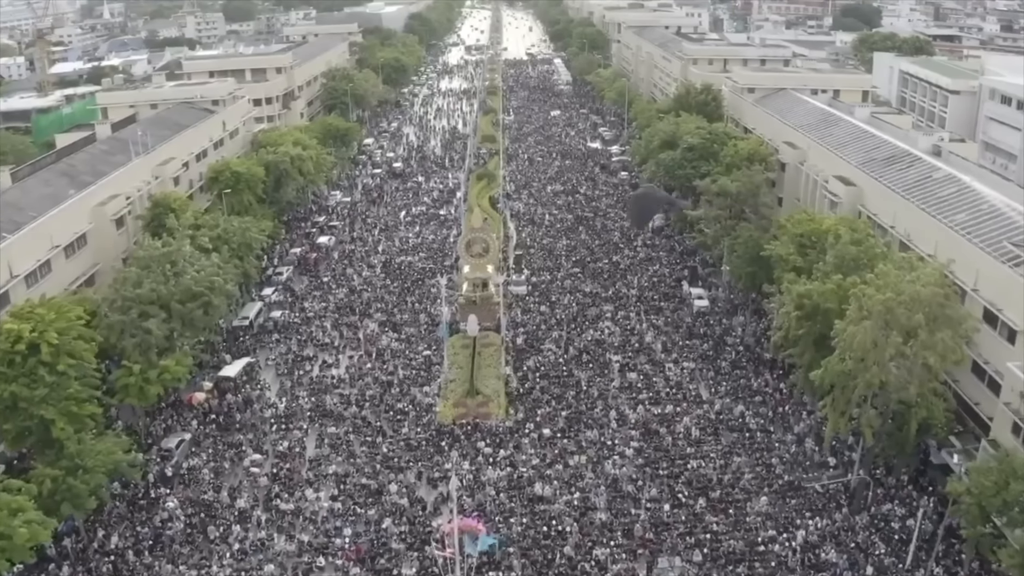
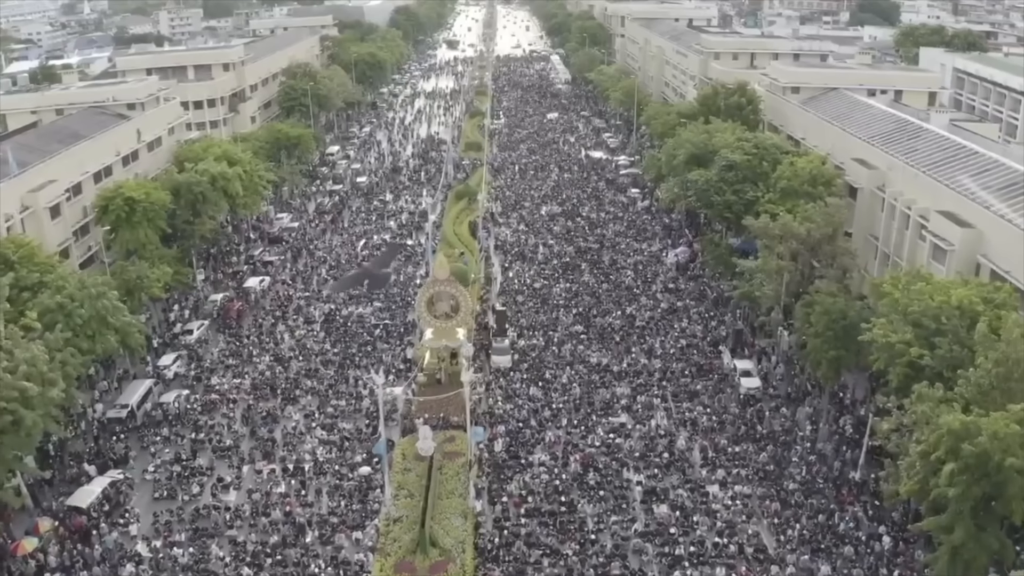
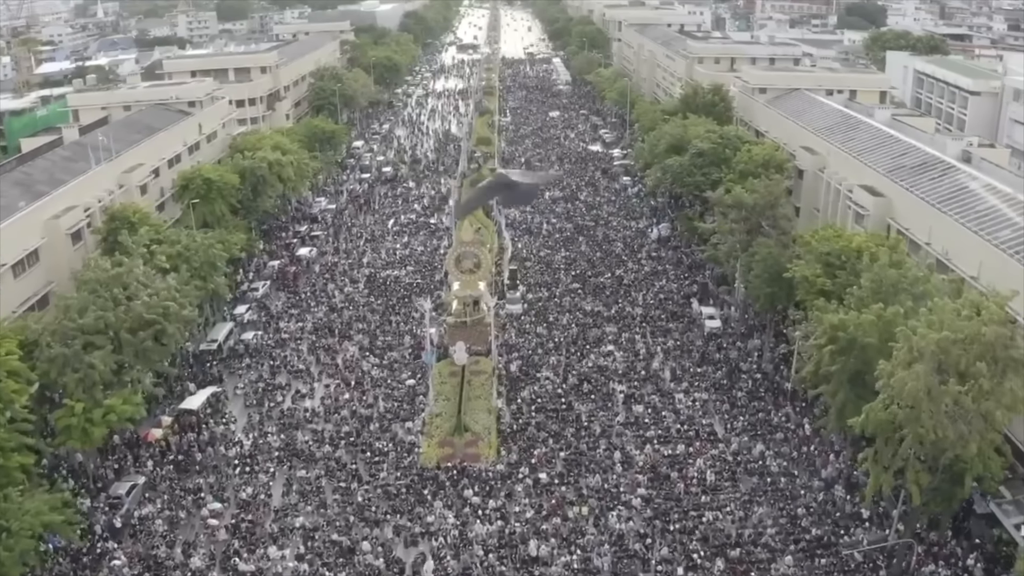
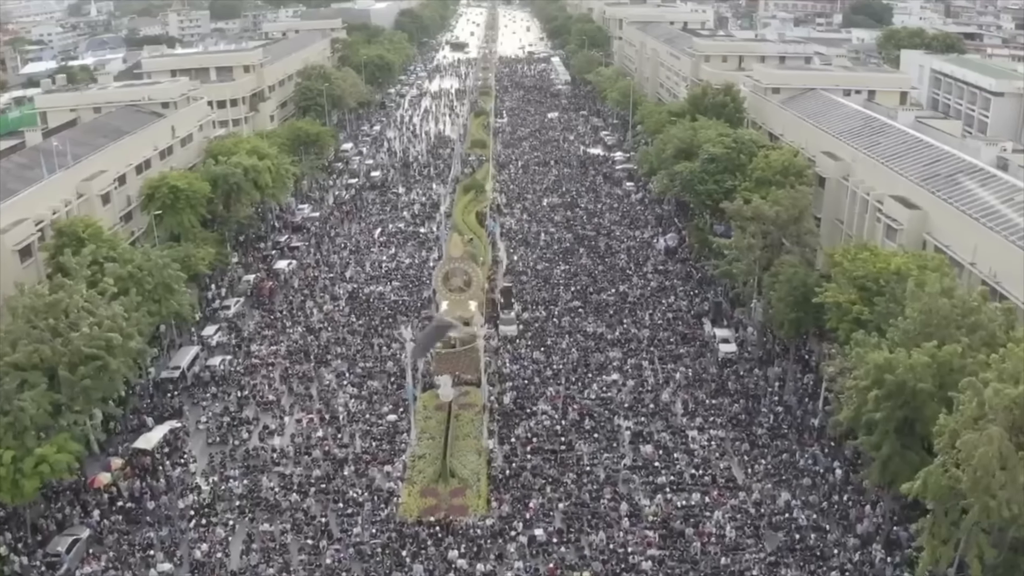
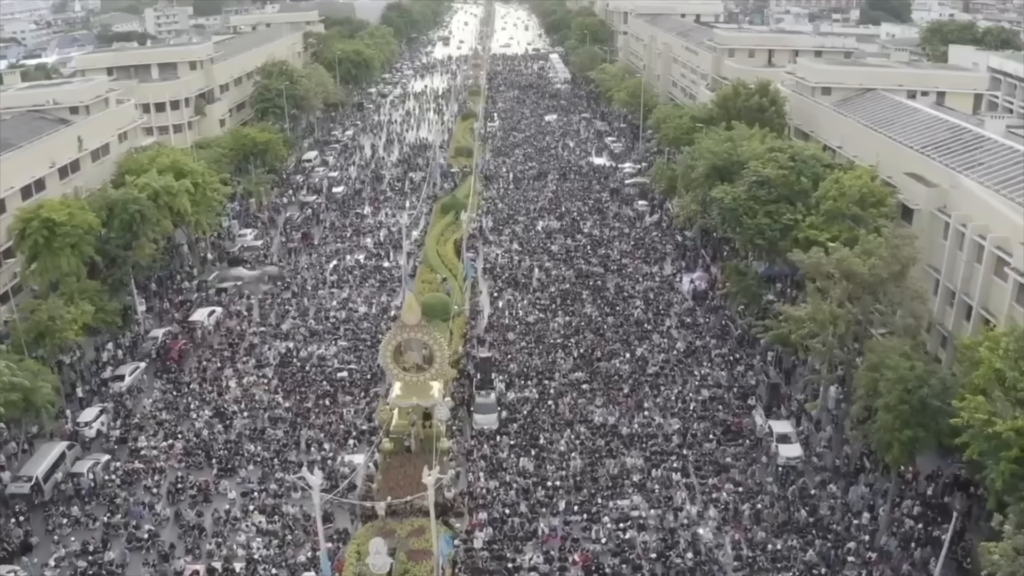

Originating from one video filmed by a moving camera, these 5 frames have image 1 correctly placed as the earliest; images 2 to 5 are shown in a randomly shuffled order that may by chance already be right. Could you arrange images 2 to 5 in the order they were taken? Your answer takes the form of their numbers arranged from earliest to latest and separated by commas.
3, 4, 2, 5
